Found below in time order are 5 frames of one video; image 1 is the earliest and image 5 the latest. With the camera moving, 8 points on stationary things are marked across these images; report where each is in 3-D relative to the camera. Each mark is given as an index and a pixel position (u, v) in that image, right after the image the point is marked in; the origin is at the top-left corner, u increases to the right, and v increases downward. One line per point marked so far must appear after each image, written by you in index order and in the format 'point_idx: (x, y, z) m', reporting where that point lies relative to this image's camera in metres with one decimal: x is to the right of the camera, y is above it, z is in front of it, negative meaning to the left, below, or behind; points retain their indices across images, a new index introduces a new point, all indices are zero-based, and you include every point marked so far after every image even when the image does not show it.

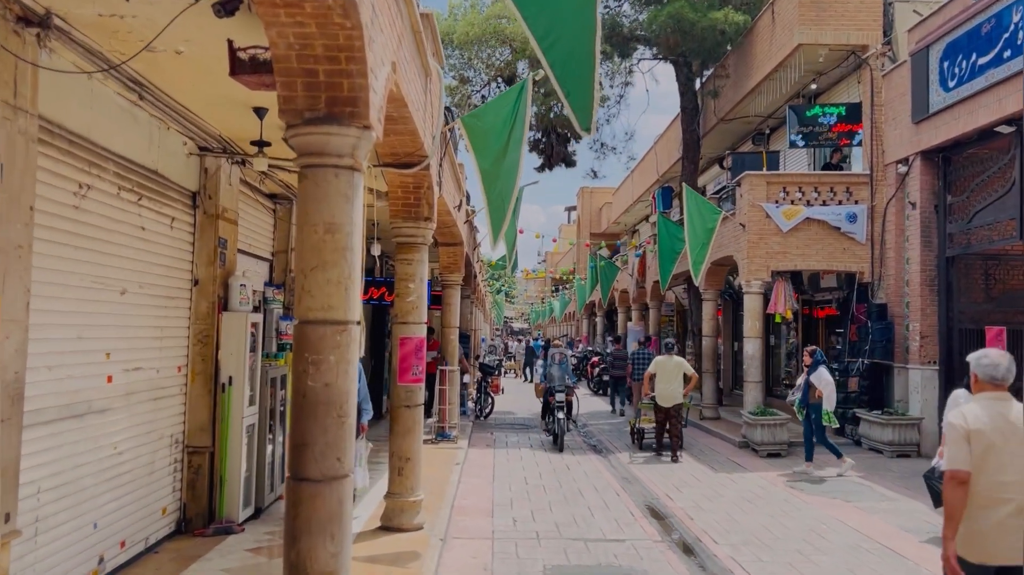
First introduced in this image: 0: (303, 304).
0: (-0.9, -0.1, +3.7) m
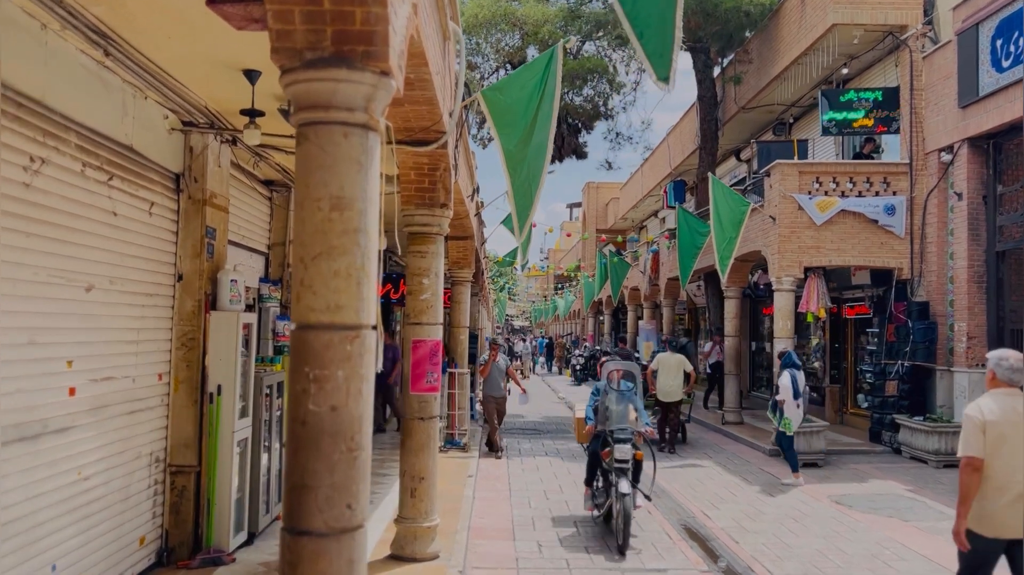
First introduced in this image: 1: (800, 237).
0: (-0.7, -0.1, +2.8) m
1: (+4.2, +0.7, +12.2) m
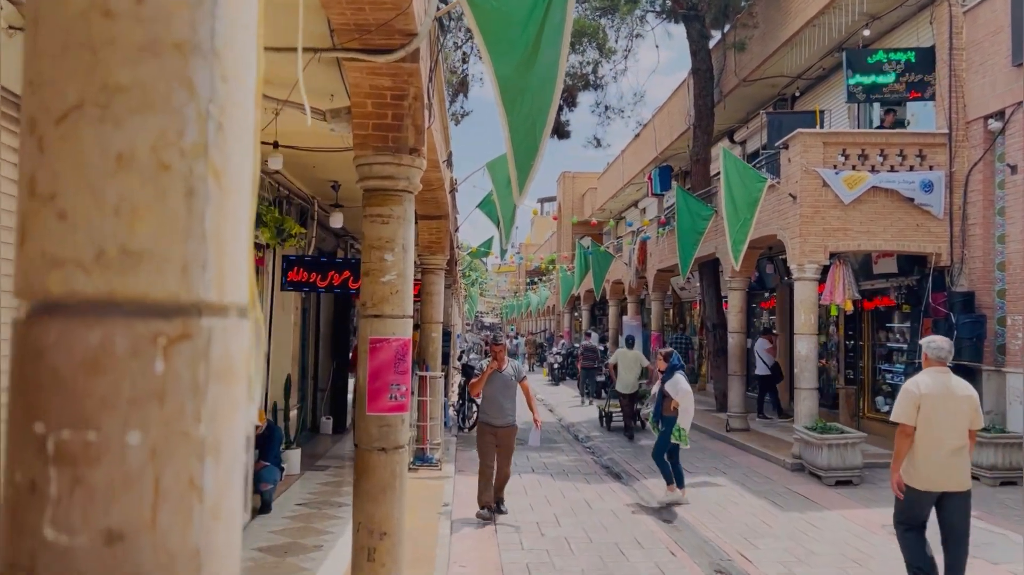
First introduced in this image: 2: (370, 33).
0: (-0.6, +0.1, +1.0) m
1: (+4.0, +0.9, +10.6) m
2: (-0.7, +1.2, +3.9) m
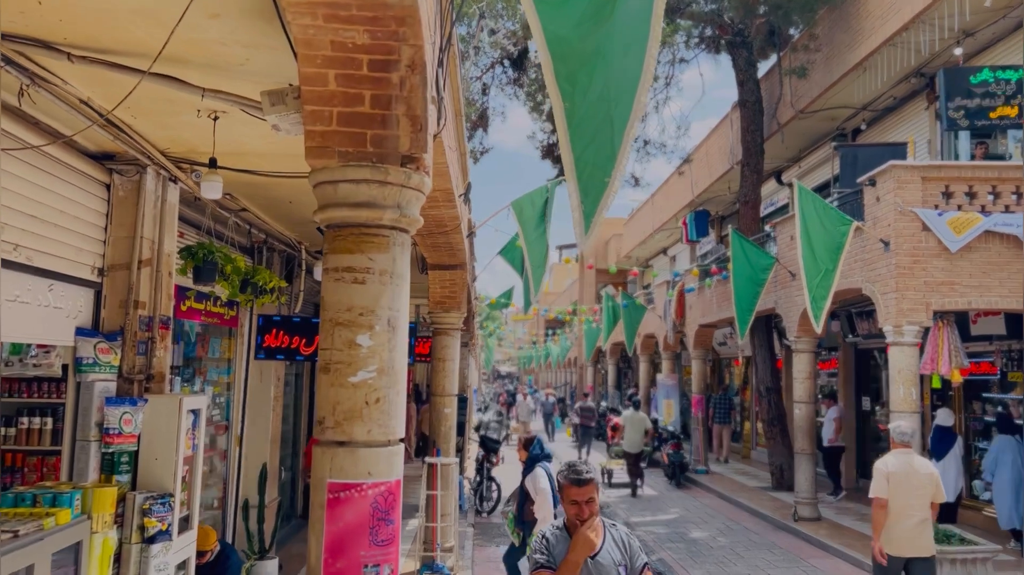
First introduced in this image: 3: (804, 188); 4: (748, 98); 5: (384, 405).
0: (-0.5, -0.1, -0.8) m
1: (+4.3, +0.2, +8.7) m
2: (-0.5, +0.9, +2.1) m
3: (+3.1, +1.1, +9.0) m
4: (+4.0, +3.2, +13.9) m
5: (-0.4, -0.4, +2.7) m
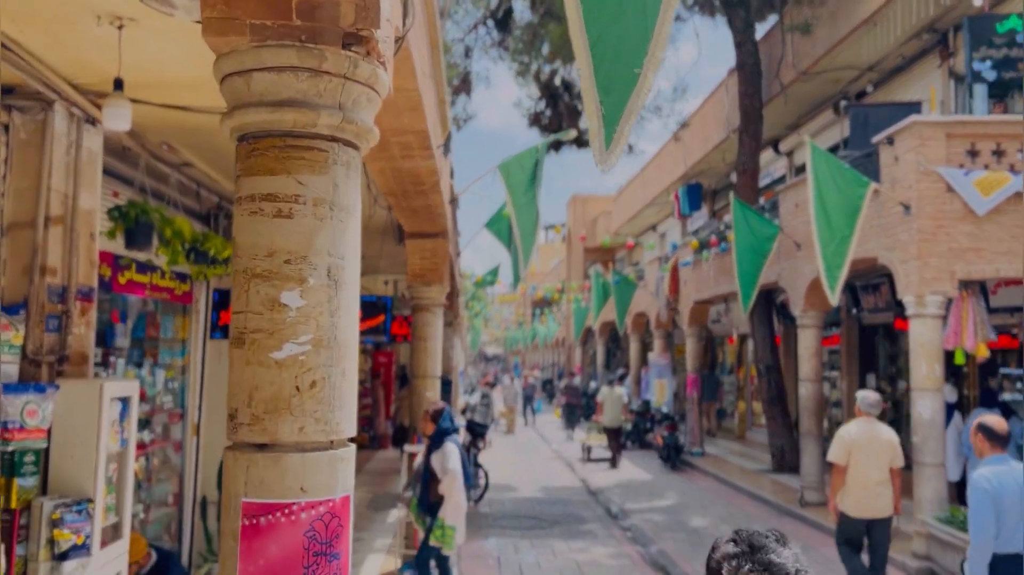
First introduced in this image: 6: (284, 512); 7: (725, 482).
0: (-0.4, 0.0, -1.6) m
1: (+4.2, +0.5, +8.0) m
2: (-0.5, +1.0, +1.3) m
3: (+3.0, +1.4, +8.2) m
4: (+3.7, +3.6, +13.1) m
5: (-0.4, -0.2, +1.9) m
6: (-0.5, -0.5, +1.8) m
7: (+3.3, -3.0, +13.0) m
